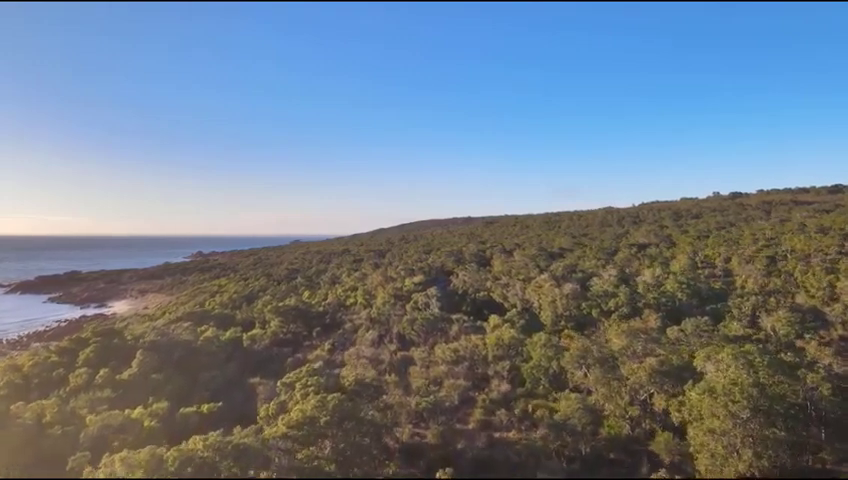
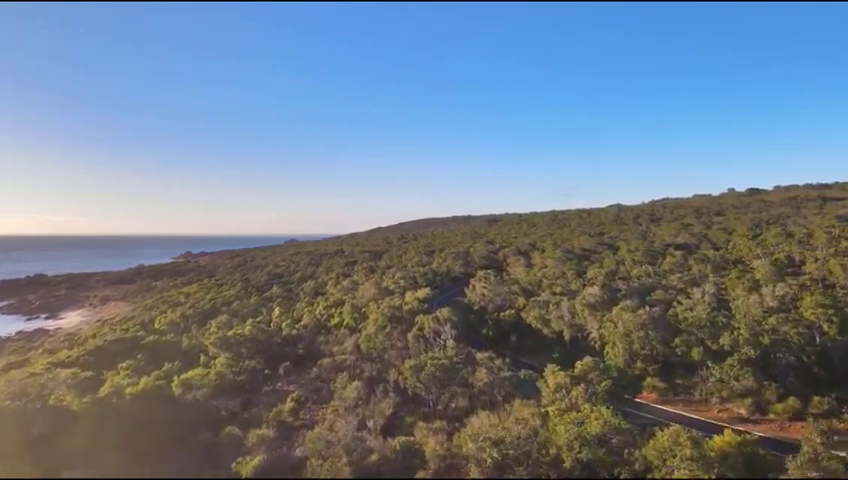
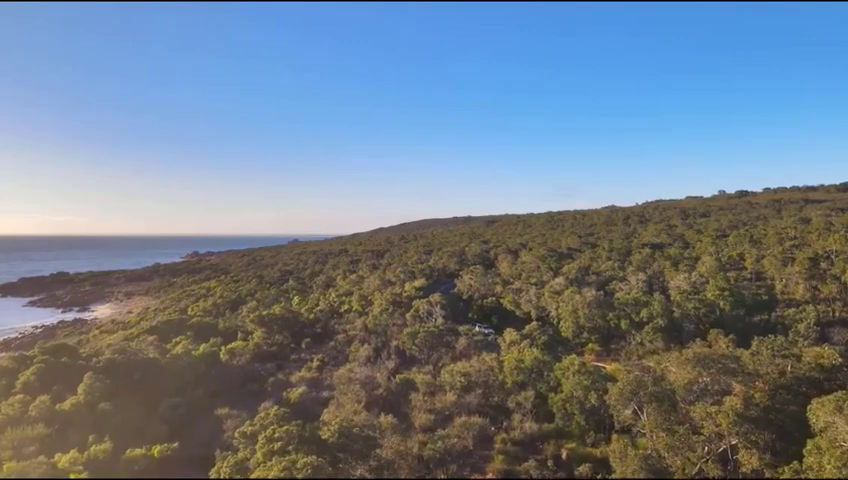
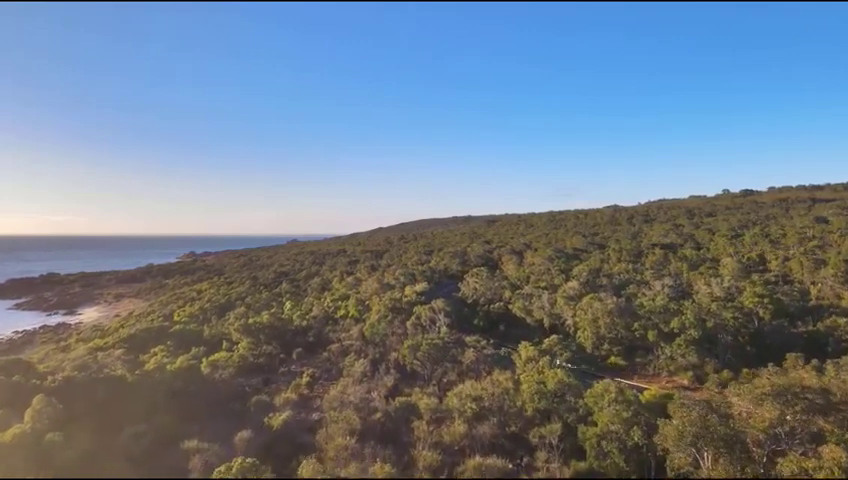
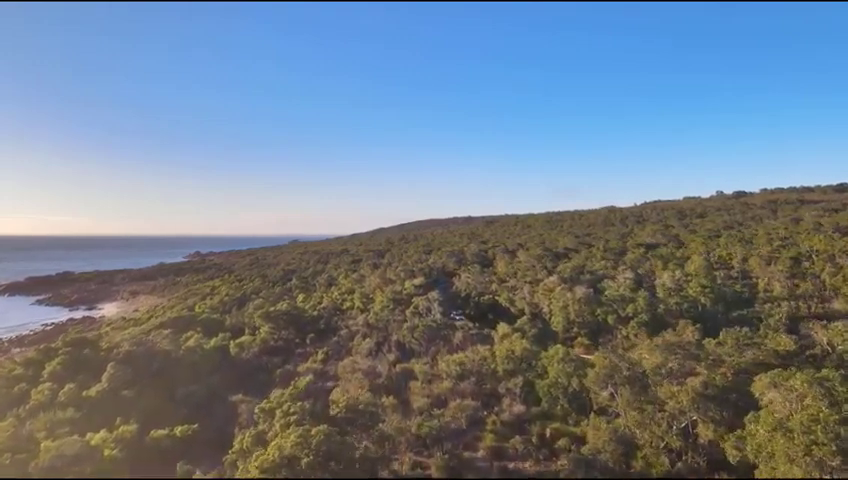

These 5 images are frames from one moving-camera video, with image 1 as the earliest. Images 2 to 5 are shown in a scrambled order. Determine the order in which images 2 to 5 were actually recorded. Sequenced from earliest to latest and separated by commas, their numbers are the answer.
5, 3, 4, 2
